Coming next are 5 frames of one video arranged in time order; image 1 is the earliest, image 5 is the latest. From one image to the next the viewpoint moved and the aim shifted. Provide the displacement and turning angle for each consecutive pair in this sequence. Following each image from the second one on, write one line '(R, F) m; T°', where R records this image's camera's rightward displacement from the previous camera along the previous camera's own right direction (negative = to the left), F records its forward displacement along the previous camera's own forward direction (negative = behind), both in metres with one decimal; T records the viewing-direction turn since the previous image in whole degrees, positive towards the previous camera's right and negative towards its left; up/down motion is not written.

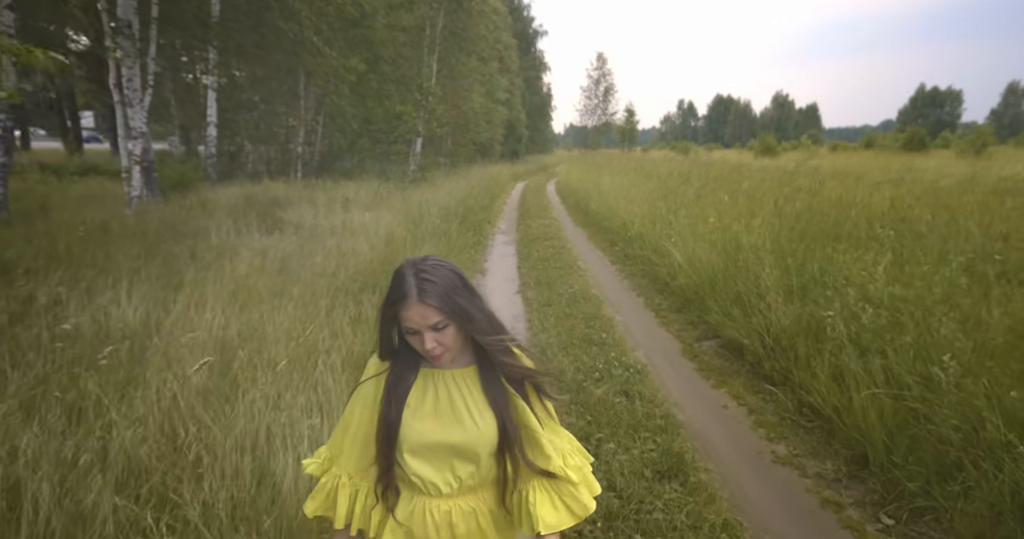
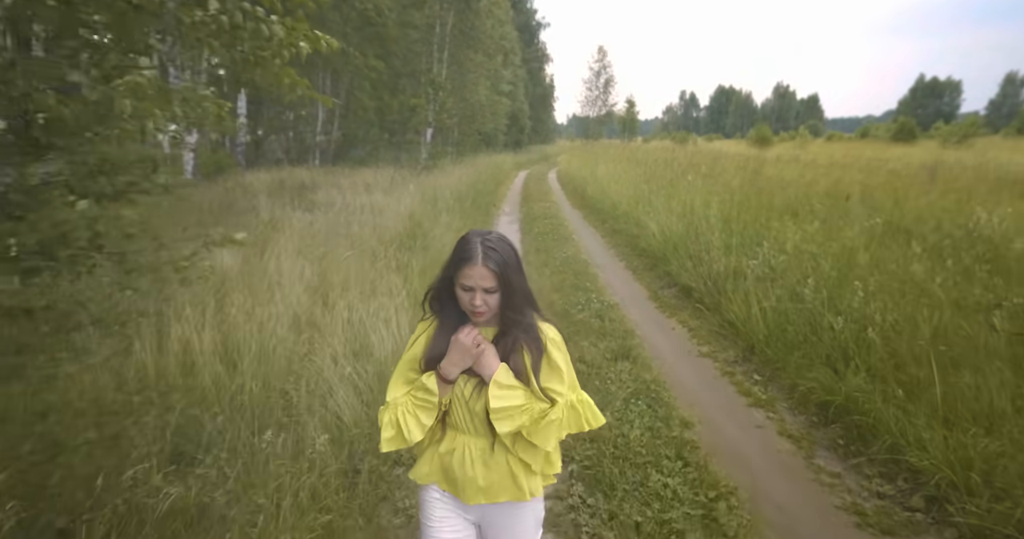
(0.0, -1.8) m; 0°
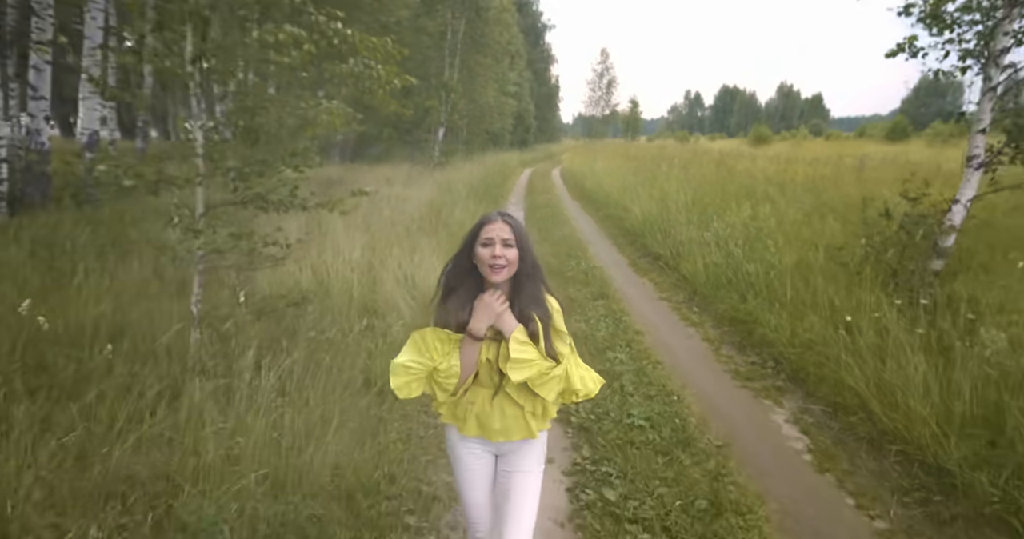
(0.0, -2.0) m; -1°
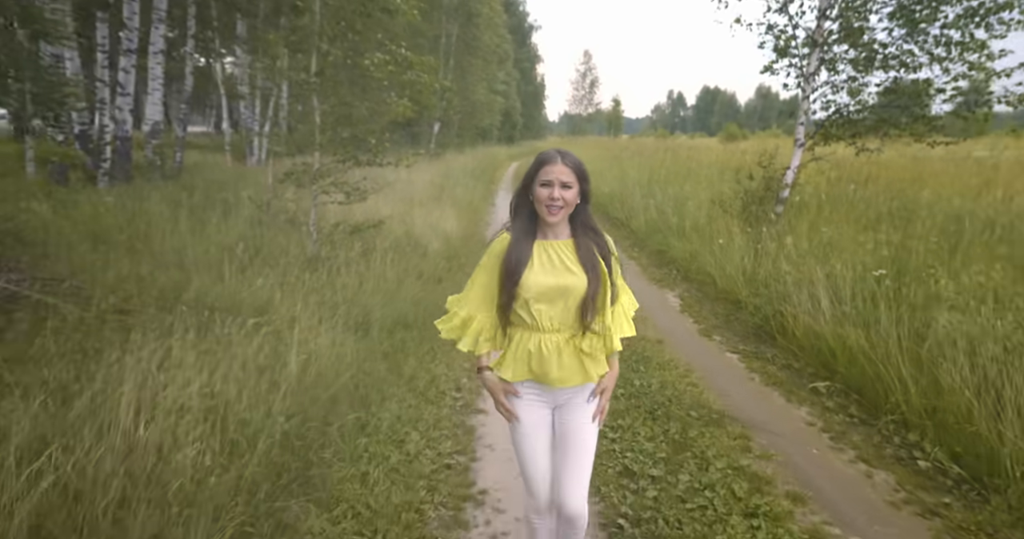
(-0.1, -2.8) m; +1°
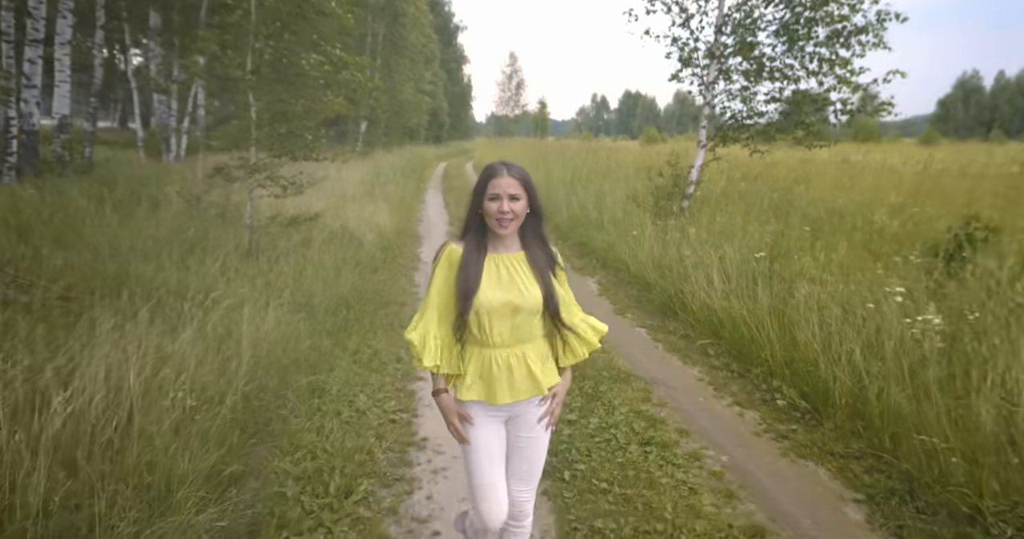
(0.0, -0.5) m; +7°
